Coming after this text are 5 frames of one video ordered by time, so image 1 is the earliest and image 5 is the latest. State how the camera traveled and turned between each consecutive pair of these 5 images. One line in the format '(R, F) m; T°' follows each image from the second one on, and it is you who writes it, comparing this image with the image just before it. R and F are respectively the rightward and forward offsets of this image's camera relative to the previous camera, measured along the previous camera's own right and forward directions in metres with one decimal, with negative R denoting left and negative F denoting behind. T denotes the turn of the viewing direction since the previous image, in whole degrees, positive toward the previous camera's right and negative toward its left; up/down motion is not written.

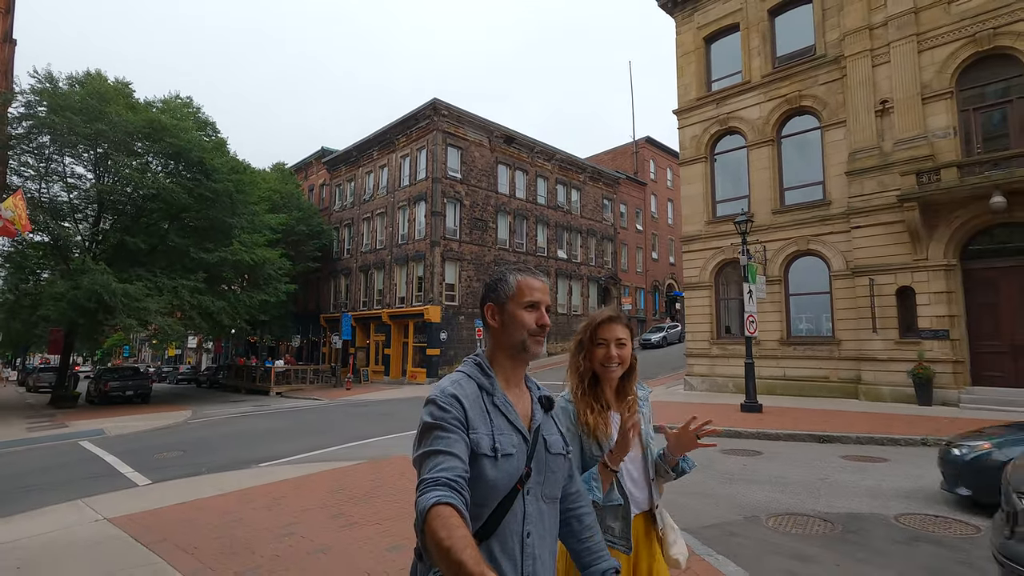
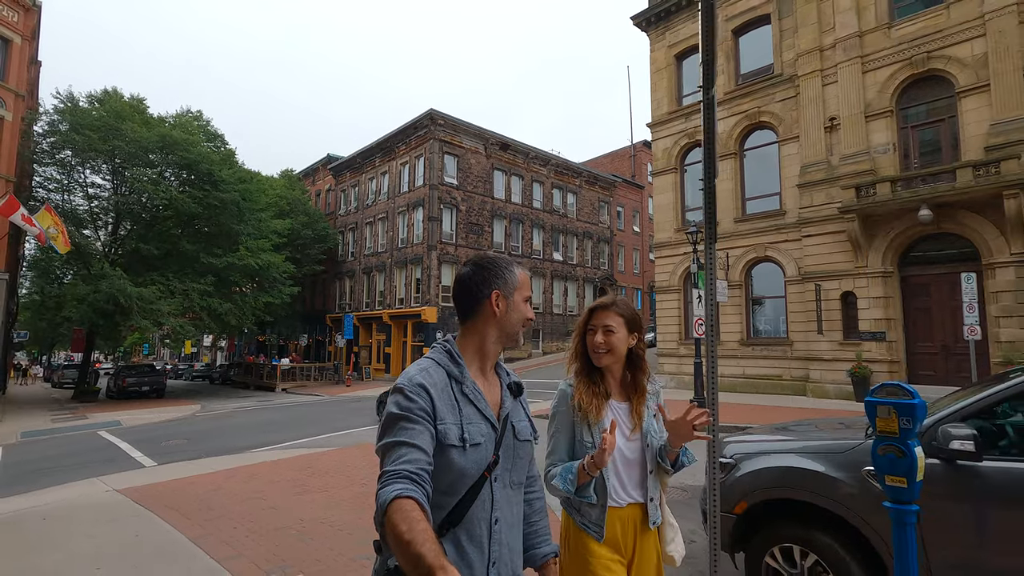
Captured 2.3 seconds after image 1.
(+1.2, -1.3) m; -2°
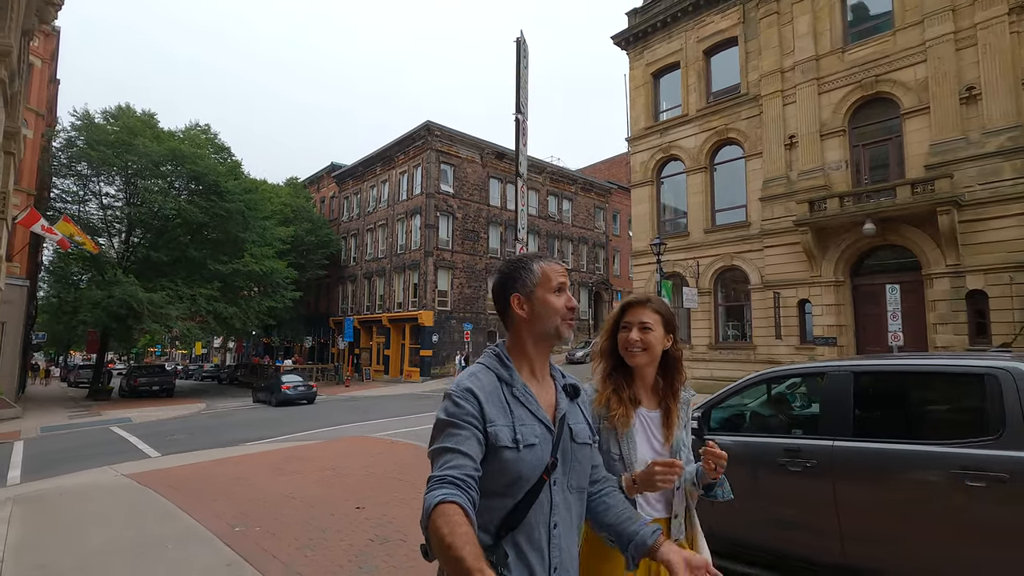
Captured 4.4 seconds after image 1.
(+1.0, -1.2) m; -1°
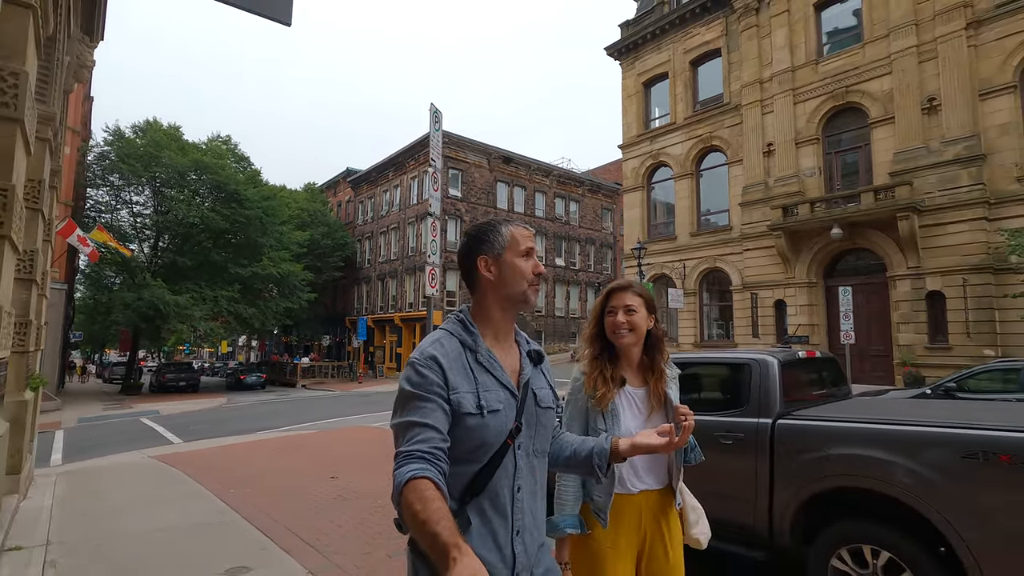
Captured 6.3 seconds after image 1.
(+1.0, -1.1) m; -2°
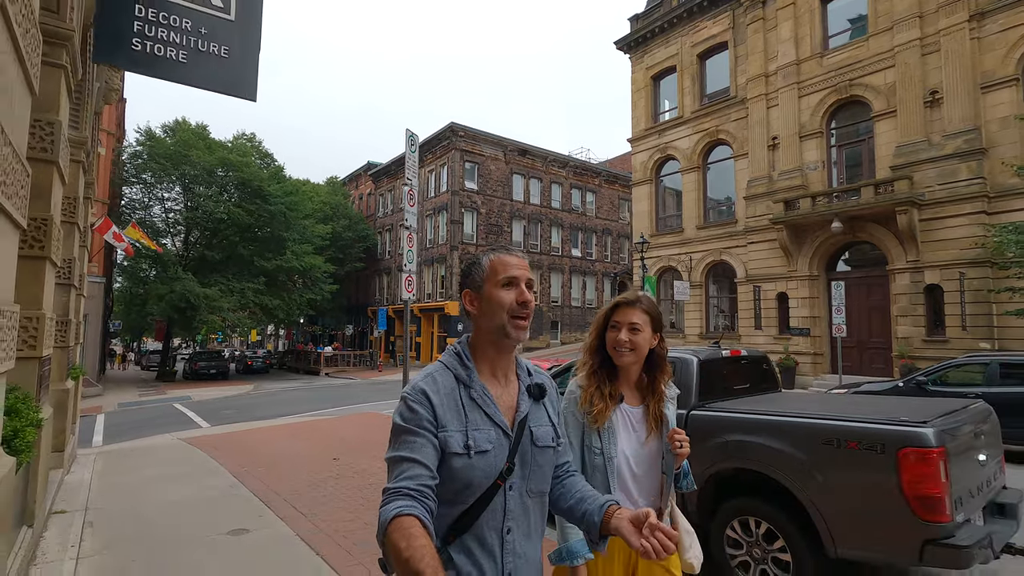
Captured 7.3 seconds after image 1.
(+0.6, -0.6) m; -3°
